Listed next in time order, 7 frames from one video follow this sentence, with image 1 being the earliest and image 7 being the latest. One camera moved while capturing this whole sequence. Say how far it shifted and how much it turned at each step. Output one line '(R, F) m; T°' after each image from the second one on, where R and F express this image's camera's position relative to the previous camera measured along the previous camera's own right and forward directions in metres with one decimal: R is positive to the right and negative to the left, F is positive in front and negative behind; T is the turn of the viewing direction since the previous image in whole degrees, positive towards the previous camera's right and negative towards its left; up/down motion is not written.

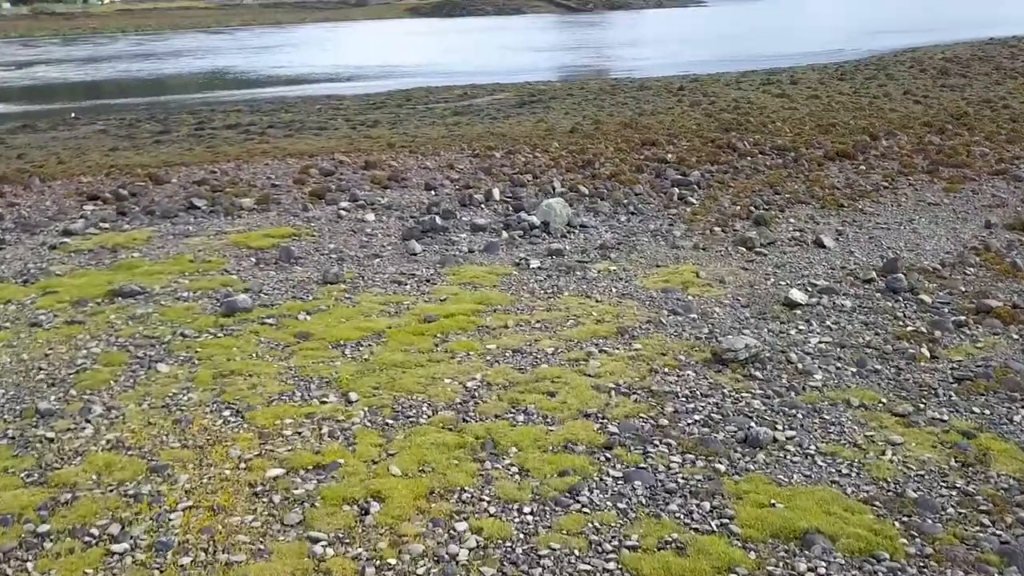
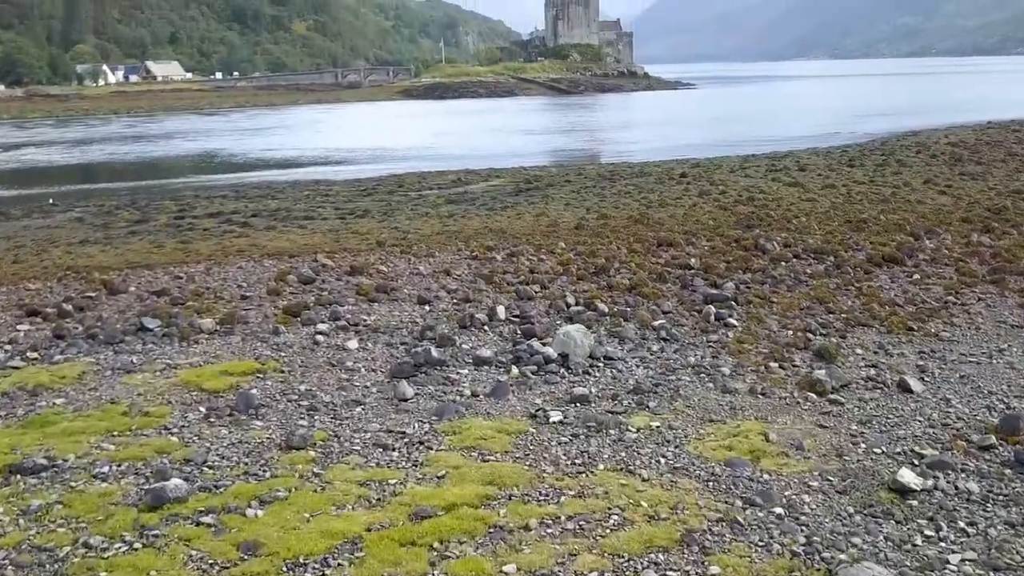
(-0.1, +1.2) m; +1°
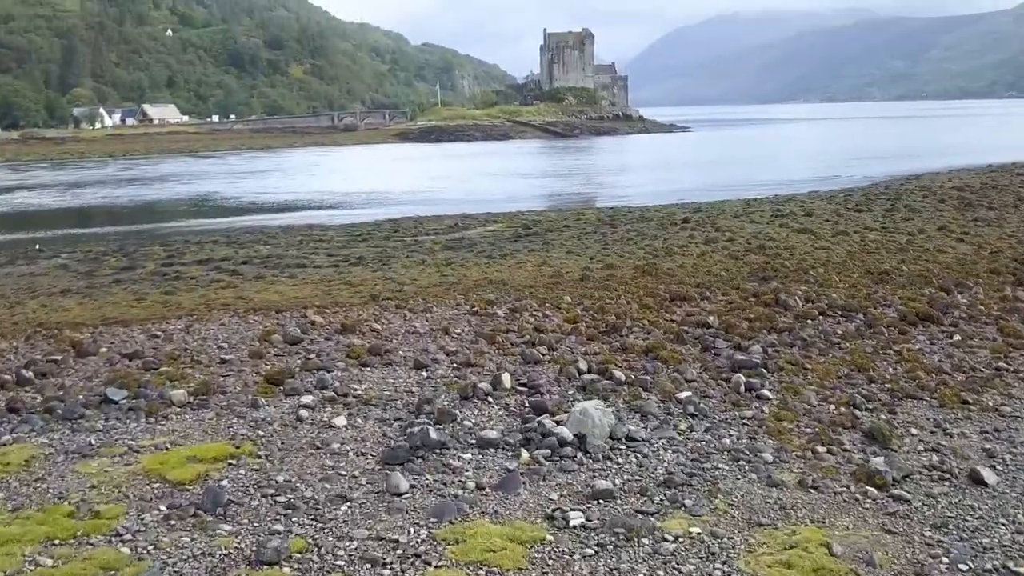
(-0.1, +0.6) m; 0°
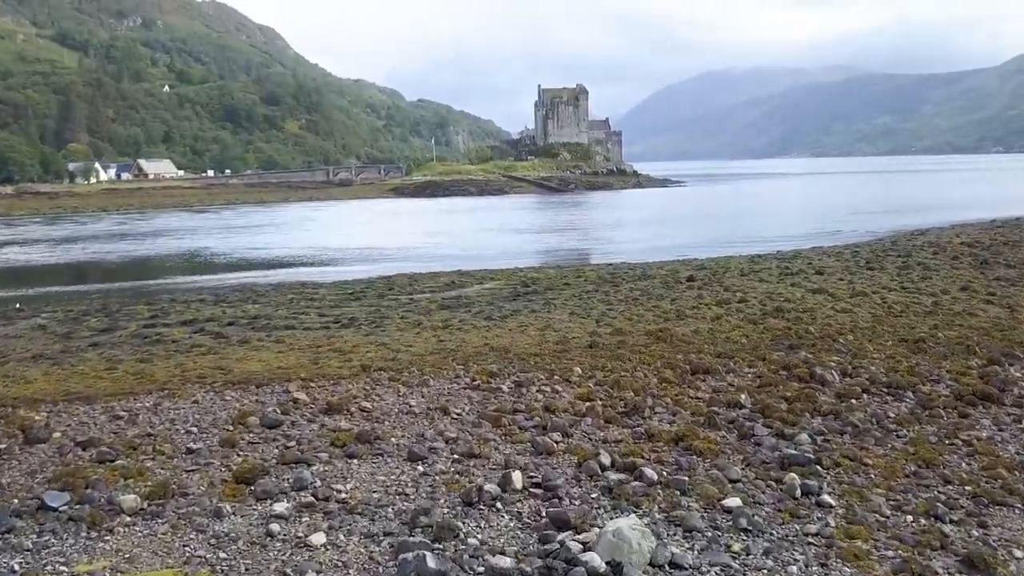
(-0.1, +0.9) m; 0°
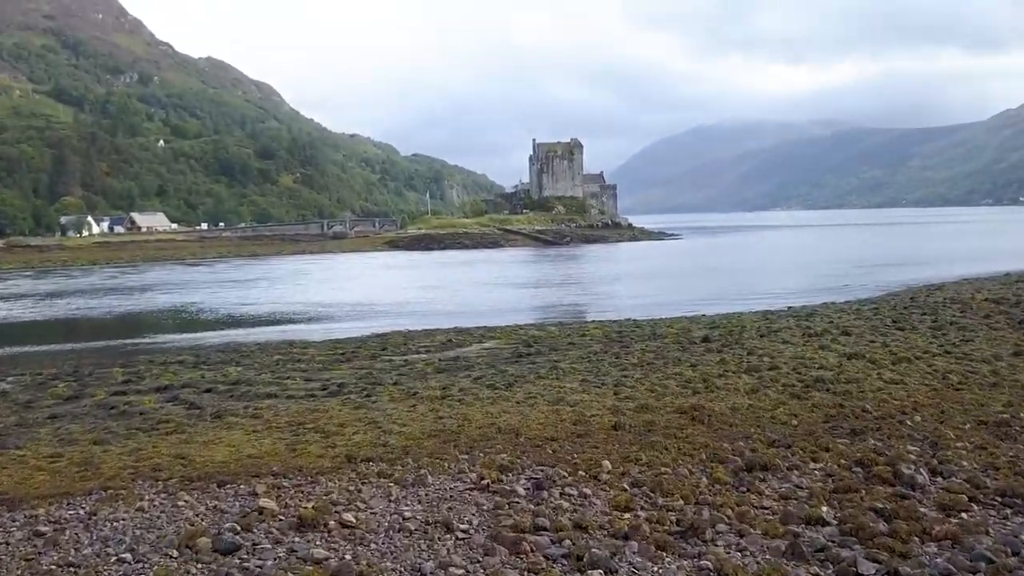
(-0.2, +1.4) m; 0°
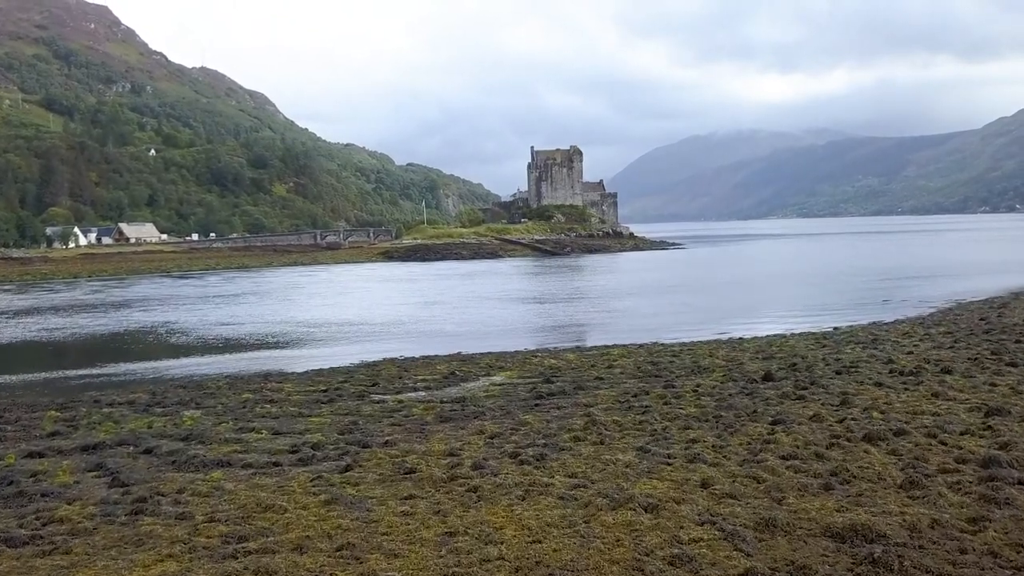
(-0.4, +3.5) m; 0°
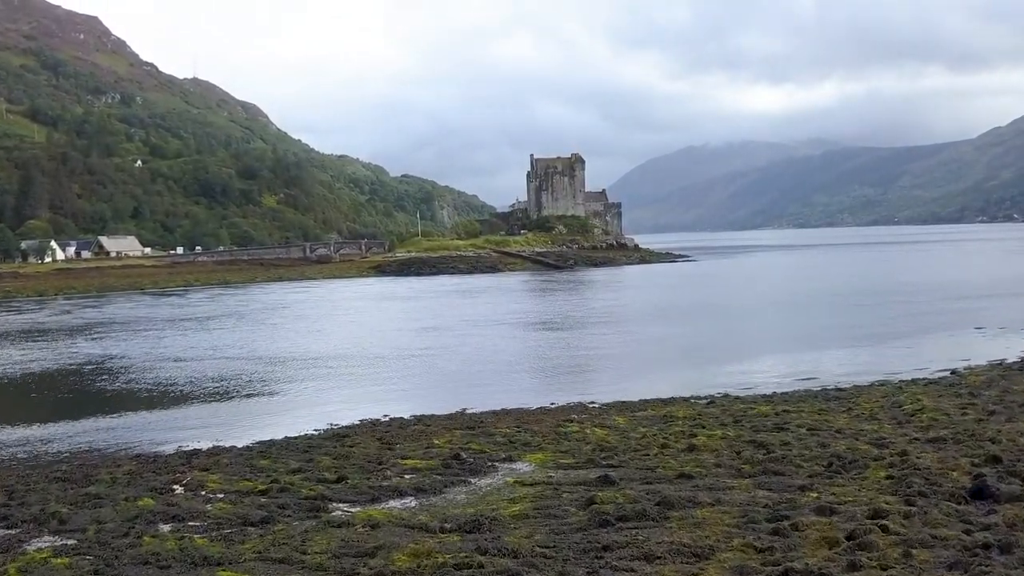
(-0.5, +6.3) m; 0°
